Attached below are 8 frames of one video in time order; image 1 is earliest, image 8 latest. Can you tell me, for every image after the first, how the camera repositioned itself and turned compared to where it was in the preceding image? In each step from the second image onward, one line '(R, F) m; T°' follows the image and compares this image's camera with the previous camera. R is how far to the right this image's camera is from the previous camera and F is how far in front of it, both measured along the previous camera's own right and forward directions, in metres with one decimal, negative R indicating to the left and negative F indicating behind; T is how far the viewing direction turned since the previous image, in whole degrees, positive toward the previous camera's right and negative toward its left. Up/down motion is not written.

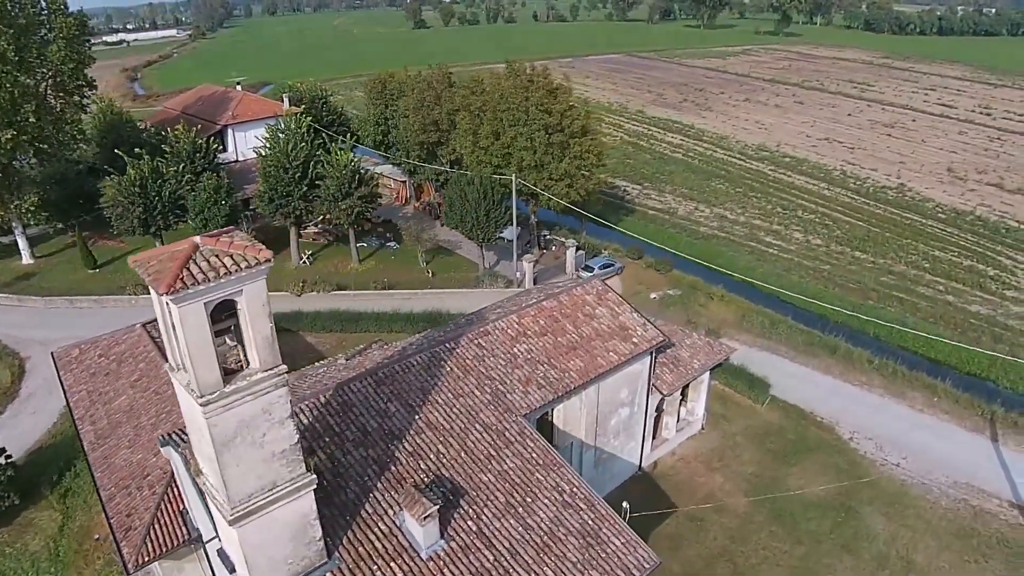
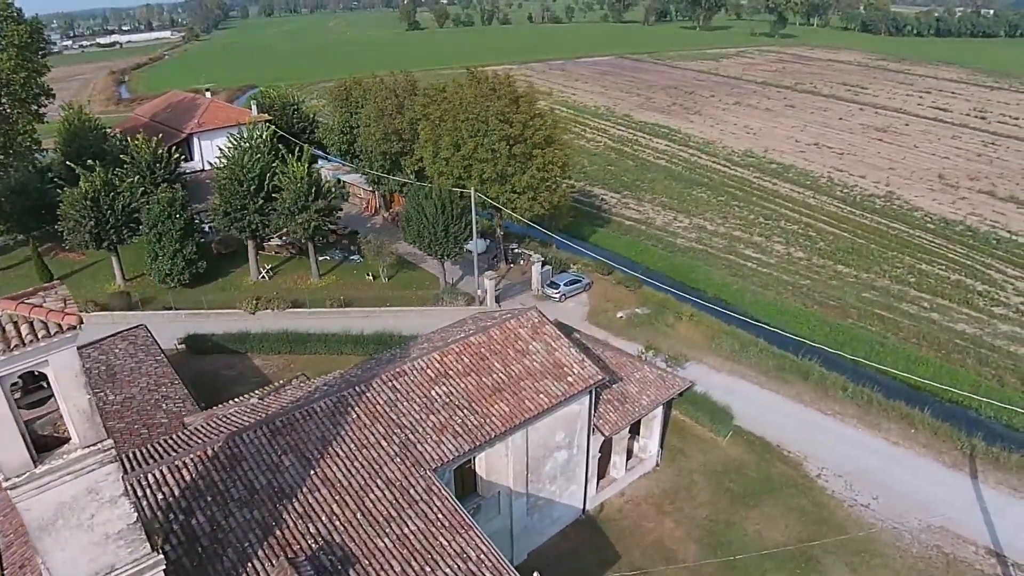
(+1.7, +1.6) m; 0°
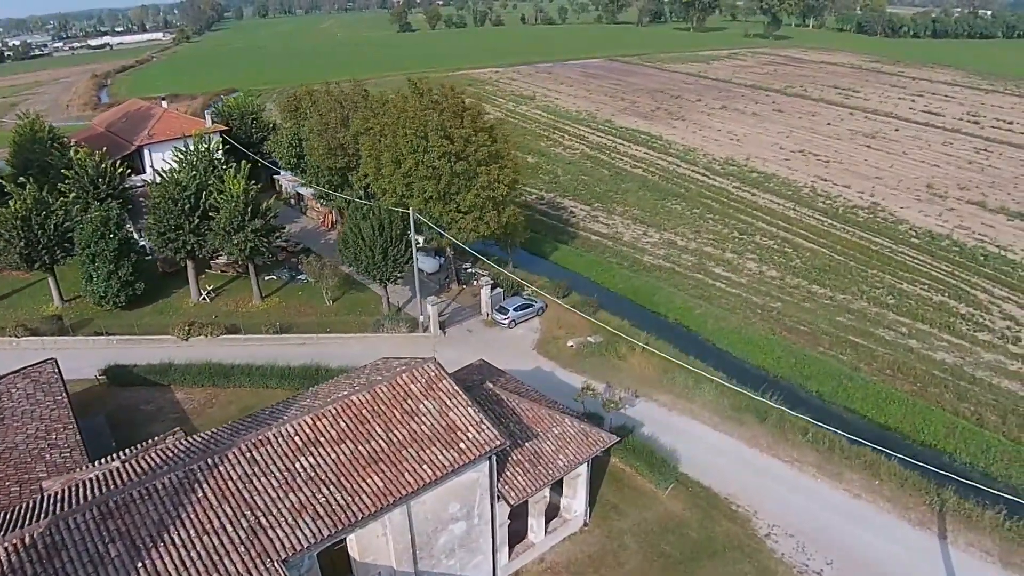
(+2.3, +2.1) m; 0°
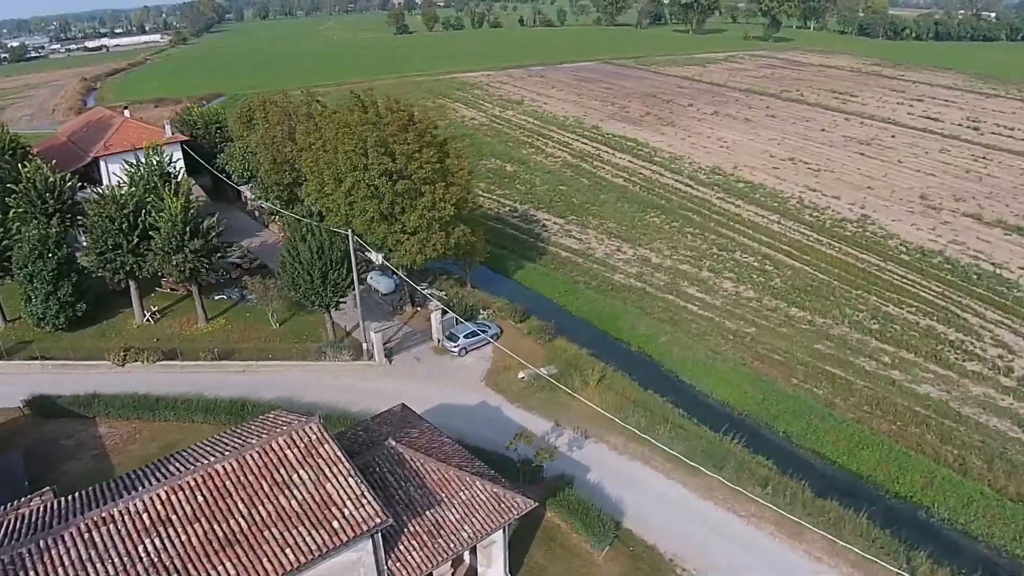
(+2.1, +2.0) m; -1°
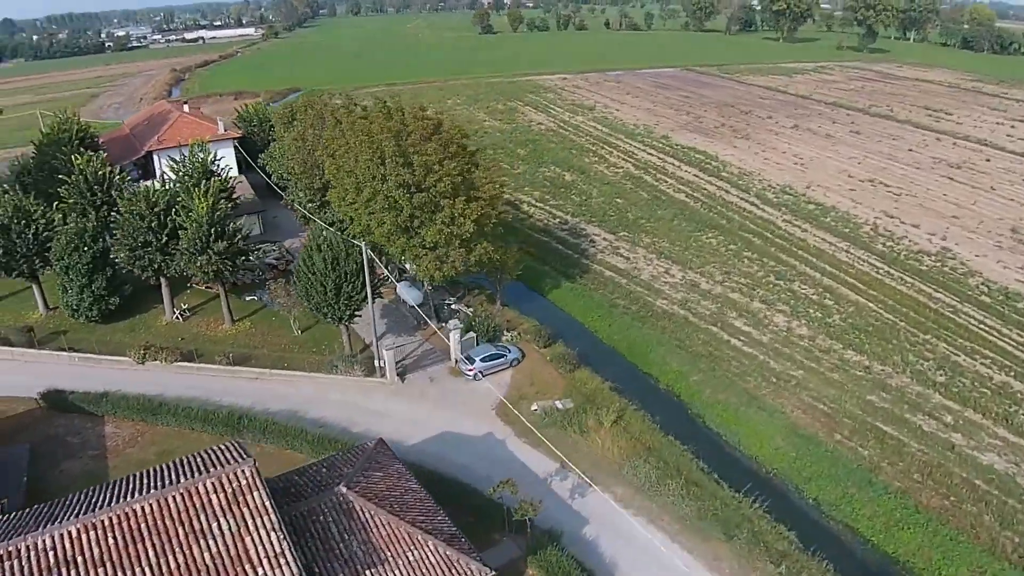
(+1.9, +1.8) m; -6°
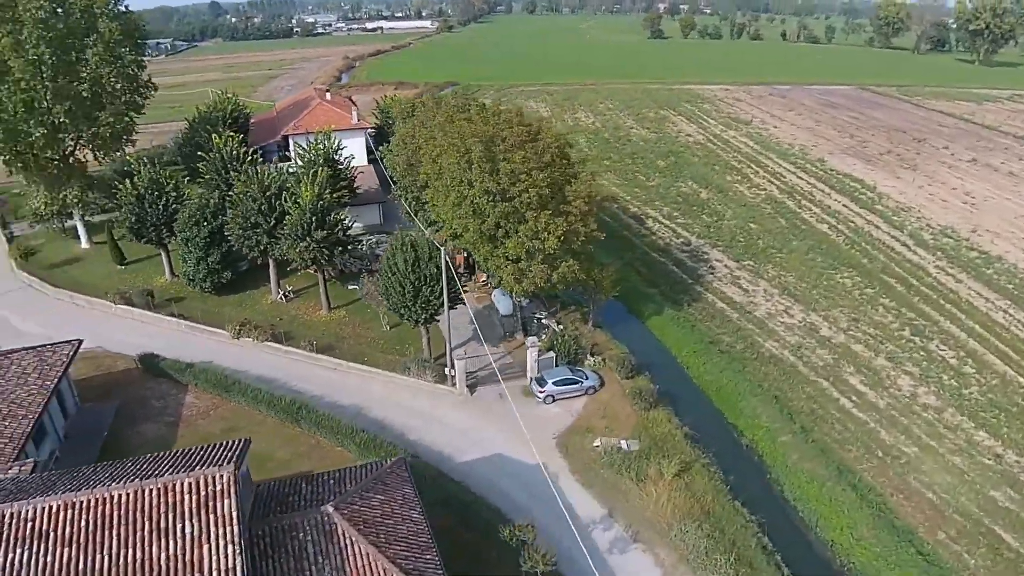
(+2.1, +1.7) m; -11°
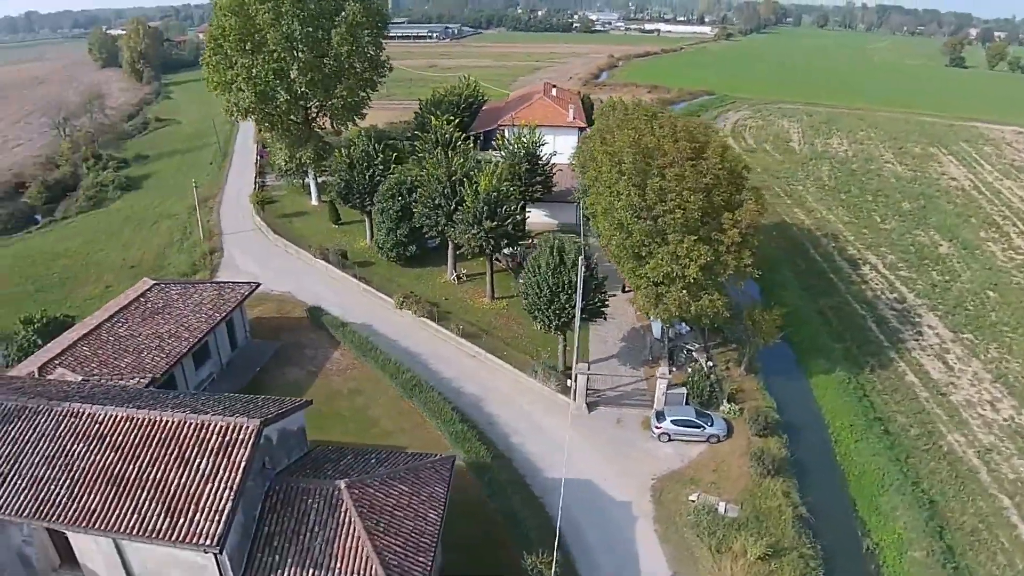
(+3.3, +1.5) m; -18°
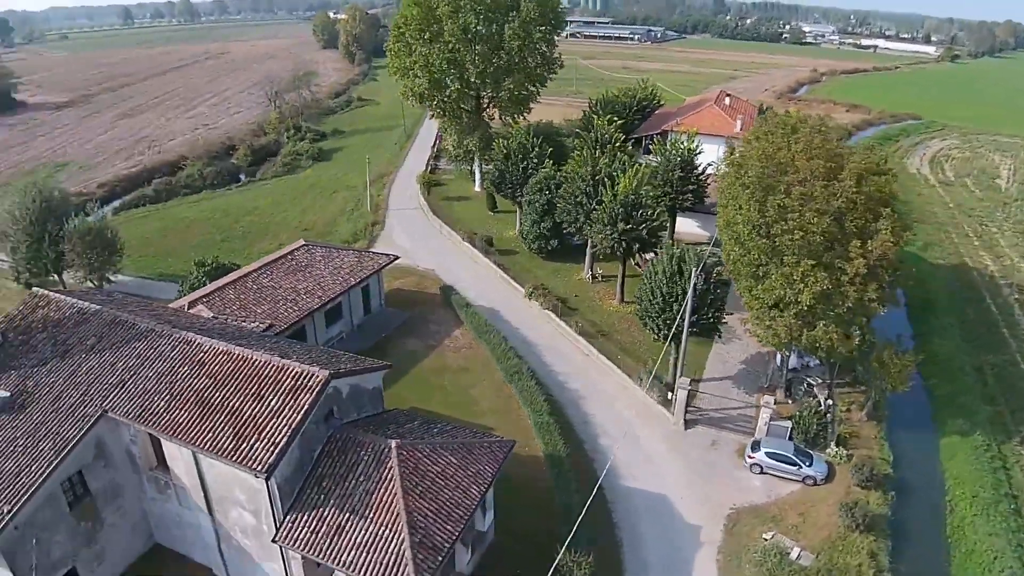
(+2.2, -0.1) m; -13°
